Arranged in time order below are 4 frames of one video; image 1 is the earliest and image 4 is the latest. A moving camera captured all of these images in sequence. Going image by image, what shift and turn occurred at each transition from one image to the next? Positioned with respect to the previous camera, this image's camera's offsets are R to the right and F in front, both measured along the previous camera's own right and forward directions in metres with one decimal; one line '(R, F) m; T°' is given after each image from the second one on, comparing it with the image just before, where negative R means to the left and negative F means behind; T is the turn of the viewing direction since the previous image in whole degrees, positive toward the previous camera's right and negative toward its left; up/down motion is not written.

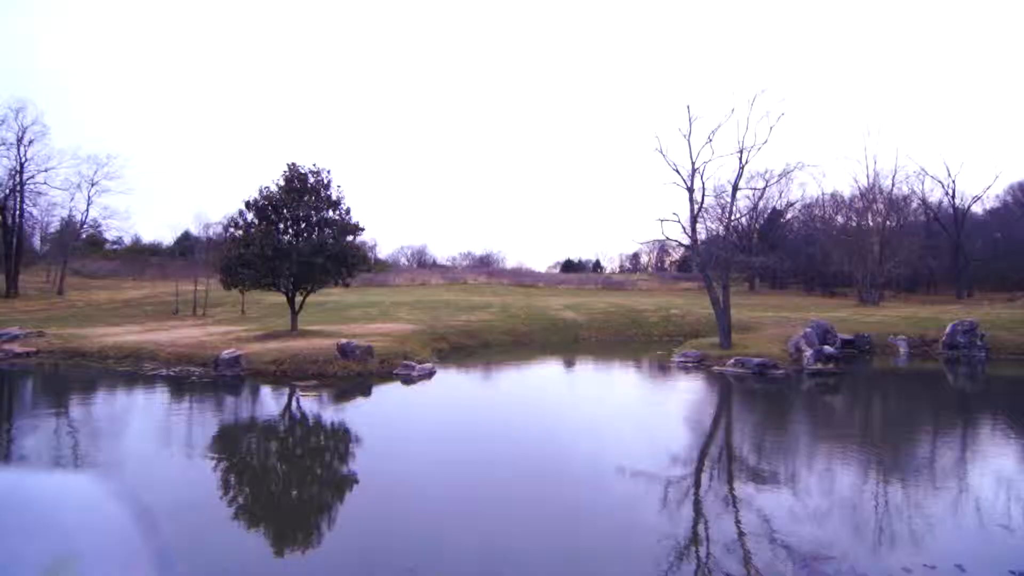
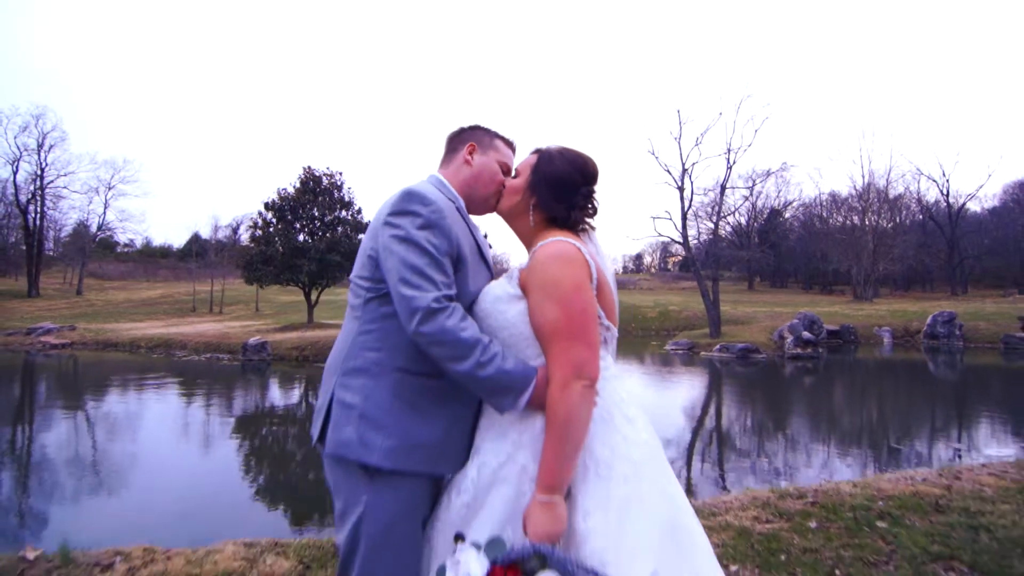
(+0.1, -2.1) m; 0°
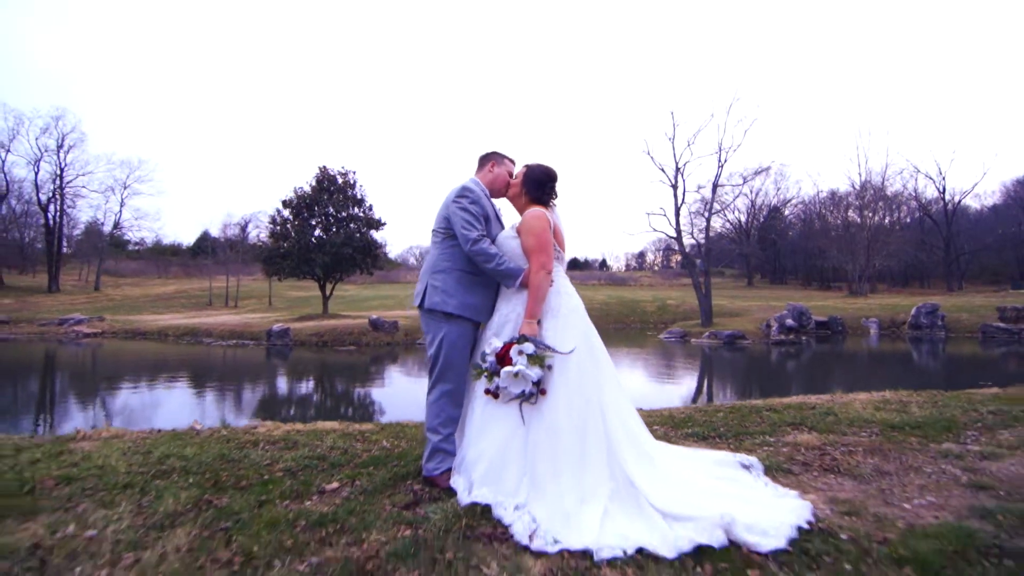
(0.0, -2.0) m; 0°
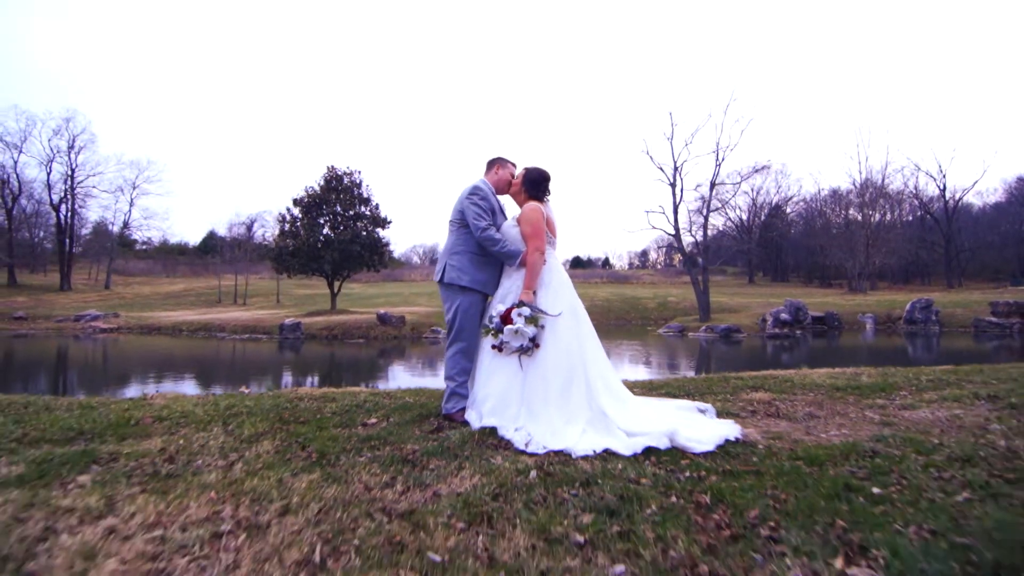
(0.0, -1.0) m; 0°
